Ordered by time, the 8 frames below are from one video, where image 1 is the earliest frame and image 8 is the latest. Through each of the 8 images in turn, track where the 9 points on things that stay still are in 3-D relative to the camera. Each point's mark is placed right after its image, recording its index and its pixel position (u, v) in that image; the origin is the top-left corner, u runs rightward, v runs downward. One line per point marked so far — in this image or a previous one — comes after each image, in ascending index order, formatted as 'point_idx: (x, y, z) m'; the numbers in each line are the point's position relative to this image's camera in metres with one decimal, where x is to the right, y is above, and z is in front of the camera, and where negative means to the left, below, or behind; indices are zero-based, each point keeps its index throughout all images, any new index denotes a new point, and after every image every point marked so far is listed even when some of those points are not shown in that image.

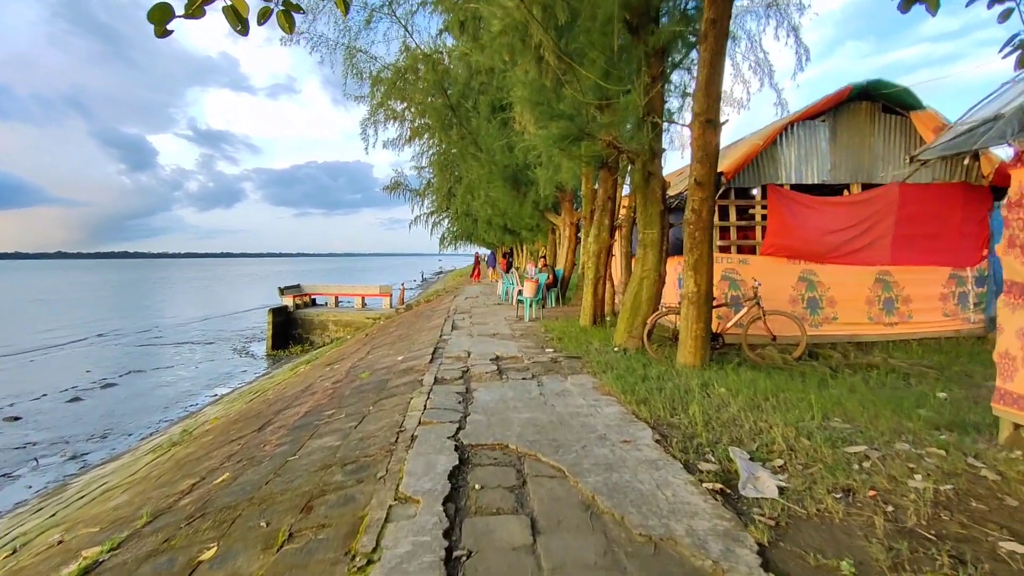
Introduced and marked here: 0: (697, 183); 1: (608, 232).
0: (+2.0, +1.1, +6.6) m
1: (+1.7, +1.0, +10.9) m
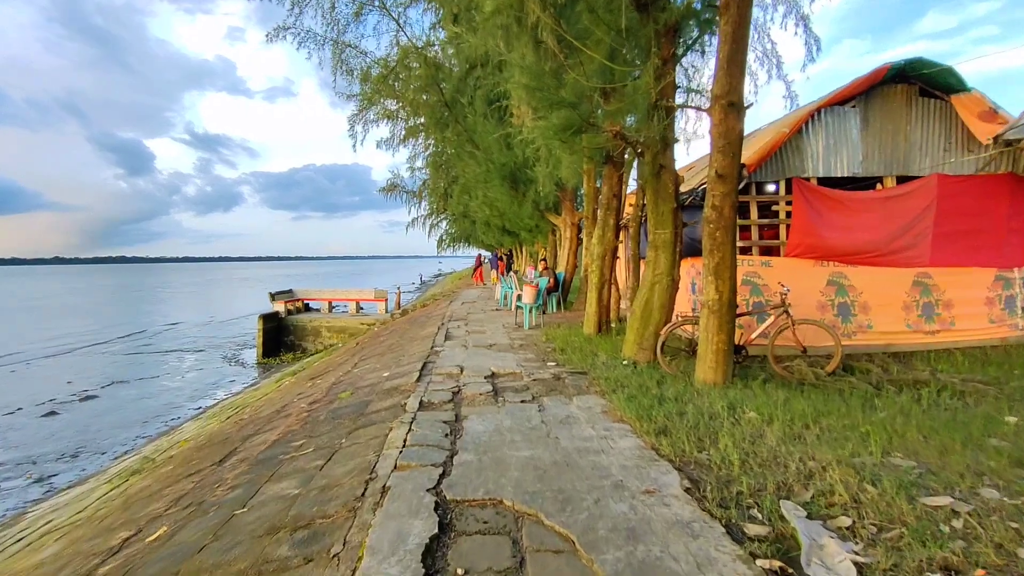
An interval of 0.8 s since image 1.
0: (+1.9, +1.0, +5.8) m
1: (+1.6, +0.9, +10.1) m
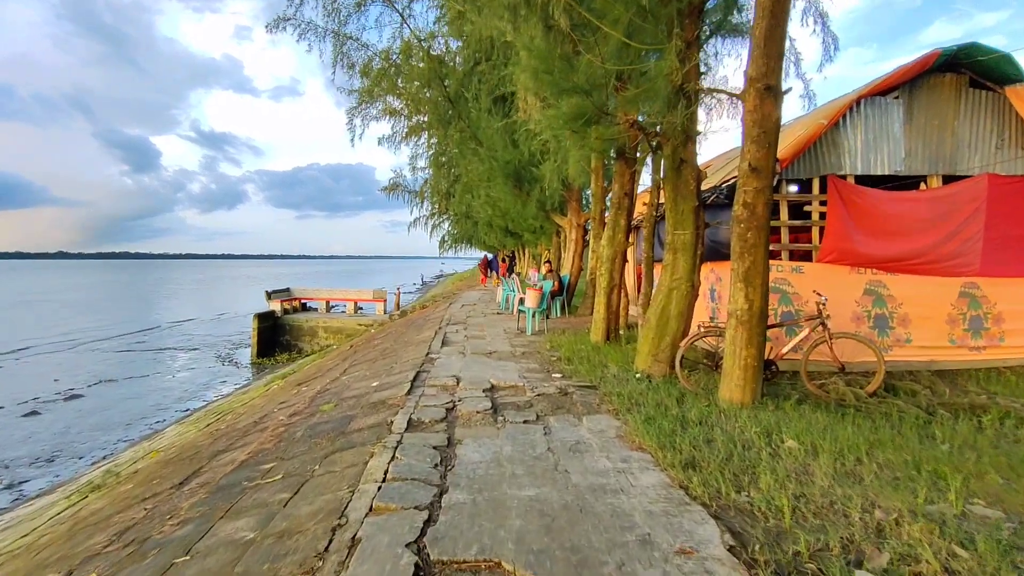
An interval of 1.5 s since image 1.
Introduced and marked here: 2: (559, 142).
0: (+2.0, +1.0, +5.1) m
1: (+1.7, +0.8, +9.5) m
2: (+0.7, +2.1, +8.9) m
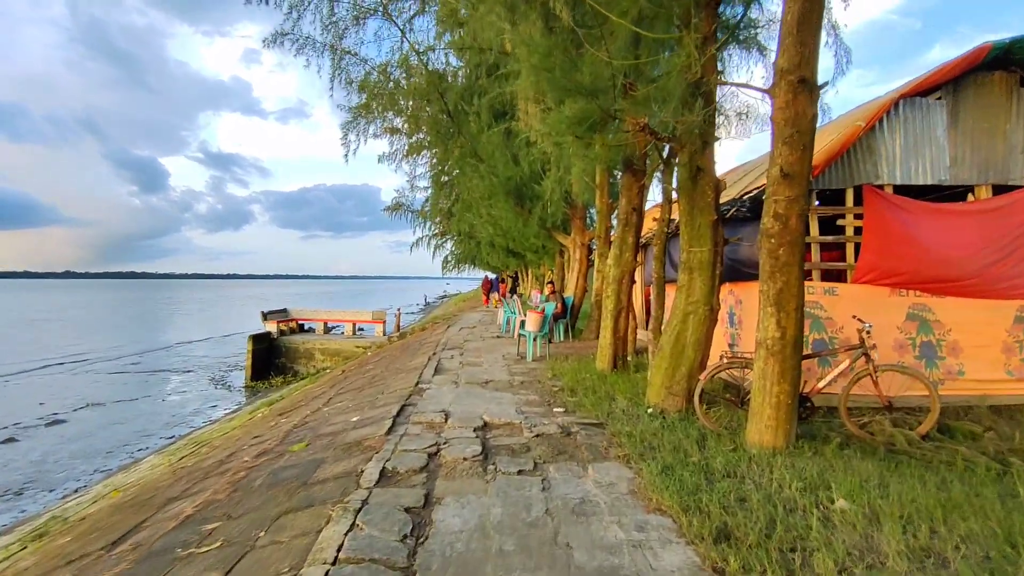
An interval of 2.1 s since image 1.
0: (+1.9, +0.8, +4.4) m
1: (+1.7, +0.5, +8.7) m
2: (+0.7, +1.8, +8.2) m
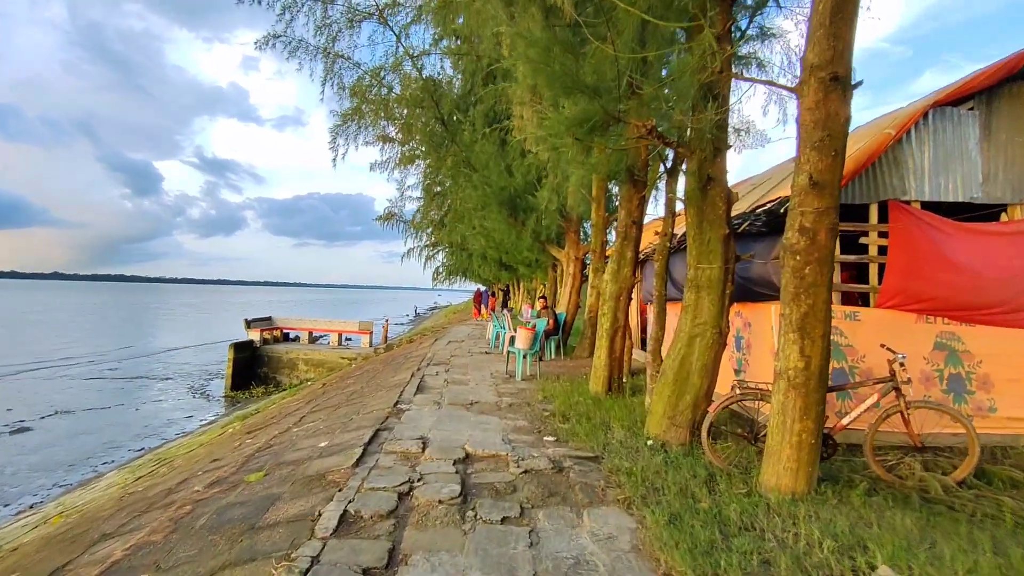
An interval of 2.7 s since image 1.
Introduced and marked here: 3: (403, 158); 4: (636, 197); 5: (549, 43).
0: (+1.9, +0.6, +3.9) m
1: (+1.6, +0.3, +8.2) m
2: (+0.6, +1.6, +7.7) m
3: (-3.1, +3.6, +17.5) m
4: (+1.6, +1.2, +8.2) m
5: (+0.3, +2.1, +5.4) m
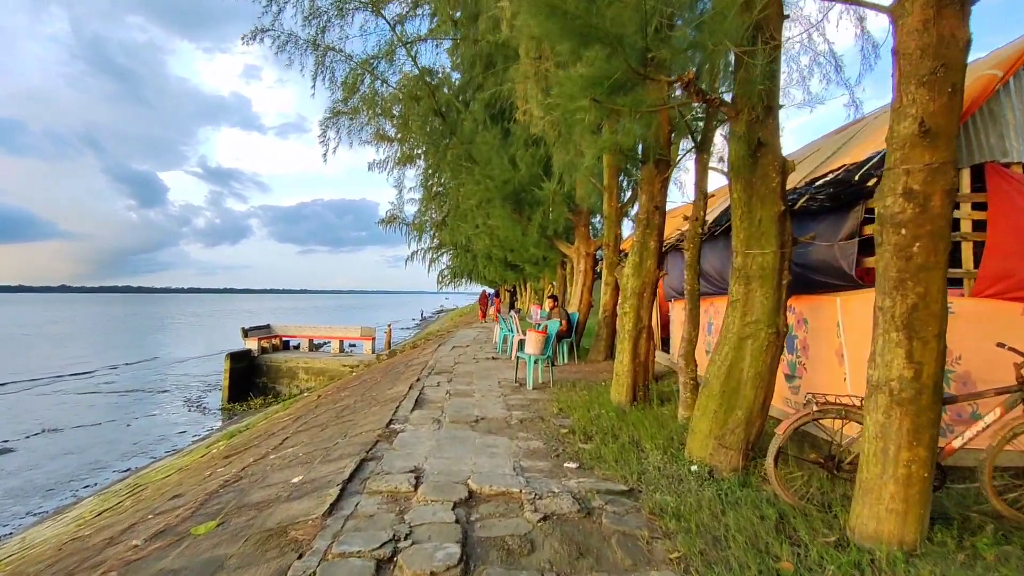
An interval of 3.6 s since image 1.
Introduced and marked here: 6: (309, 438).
0: (+1.9, +0.7, +2.9) m
1: (+1.7, +0.3, +7.2) m
2: (+0.6, +1.6, +6.7) m
3: (-3.0, +3.6, +16.5) m
4: (+1.7, +1.3, +7.2) m
5: (+0.3, +2.2, +4.4) m
6: (-2.1, -1.6, +6.5) m
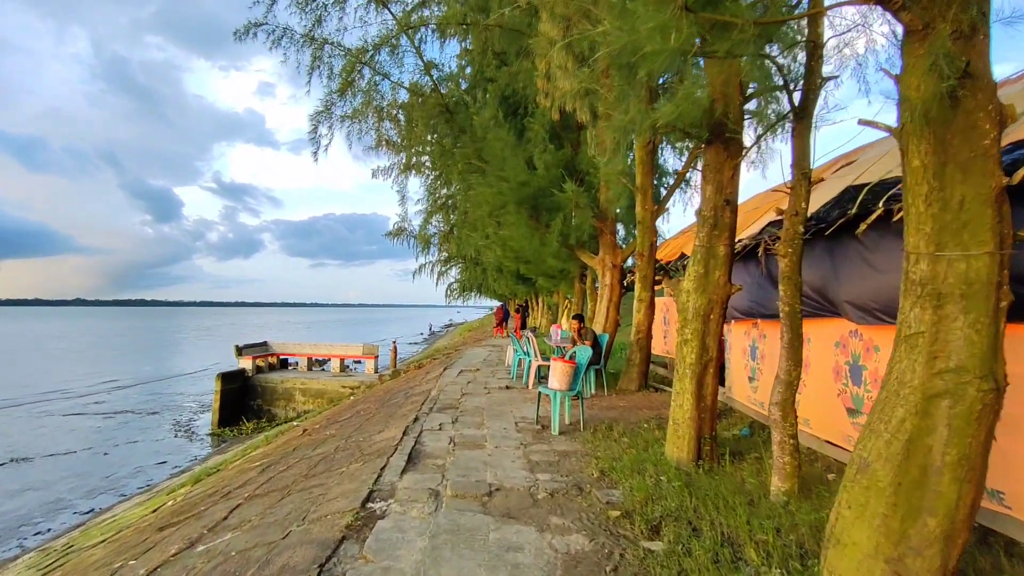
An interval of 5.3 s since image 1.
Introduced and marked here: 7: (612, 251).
0: (+2.0, +0.6, +1.1) m
1: (+1.9, +0.2, +5.5) m
2: (+0.8, +1.5, +5.0) m
3: (-2.6, +3.2, +14.9) m
4: (+1.9, +1.1, +5.5) m
5: (+0.5, +2.0, +2.7) m
6: (-1.9, -1.7, +4.8) m
7: (+2.0, +0.7, +12.4) m
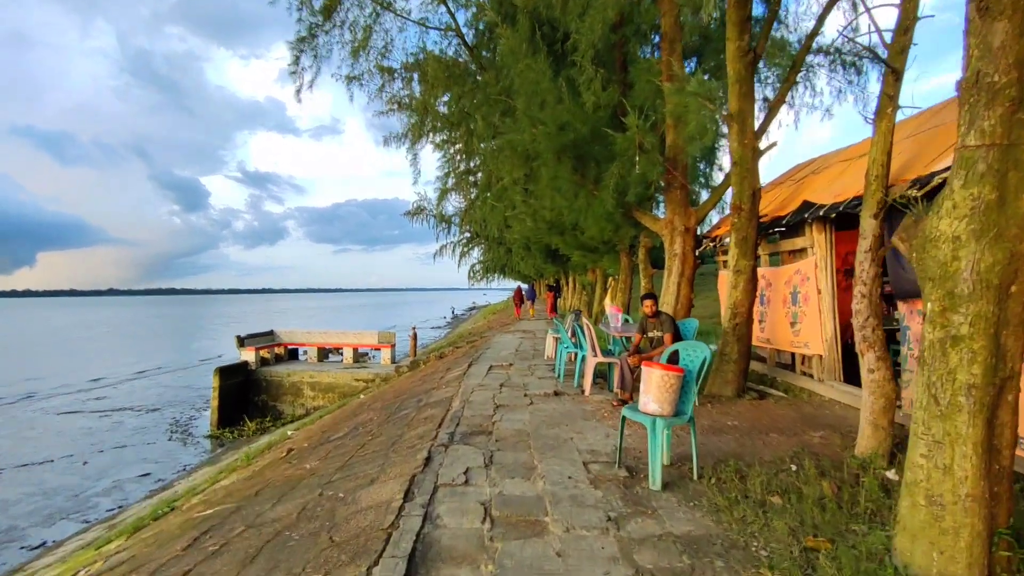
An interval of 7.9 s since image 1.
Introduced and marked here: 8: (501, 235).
0: (+2.3, +0.8, -1.7) m
1: (+2.3, +0.4, +2.7) m
2: (+1.2, +1.7, +2.2) m
3: (-2.0, +3.6, +12.2) m
4: (+2.3, +1.3, +2.7) m
5: (+0.7, +2.2, -0.1) m
6: (-1.5, -1.6, +2.2) m
7: (+2.6, +1.2, +9.6) m
8: (-0.3, +1.7, +19.2) m
